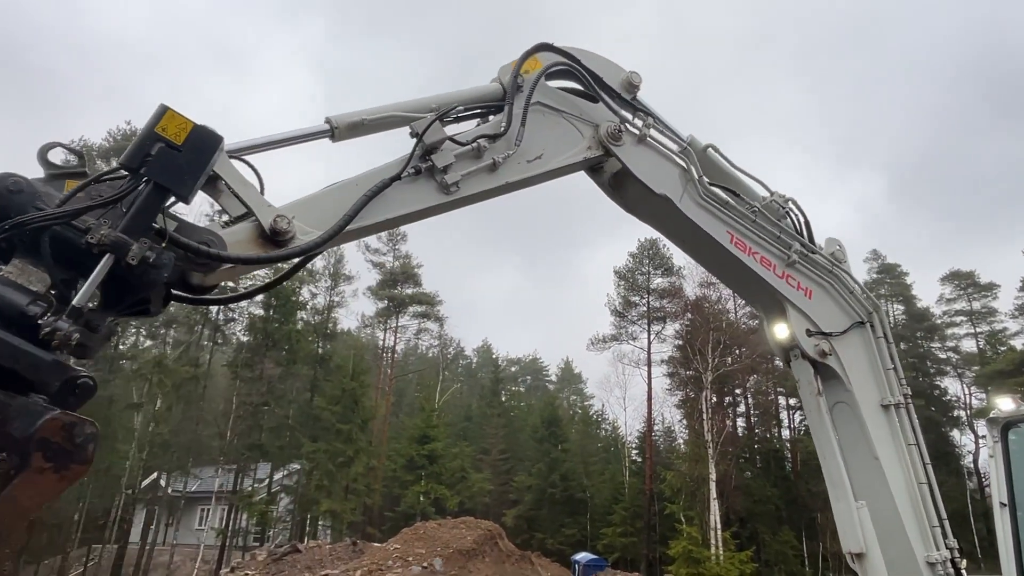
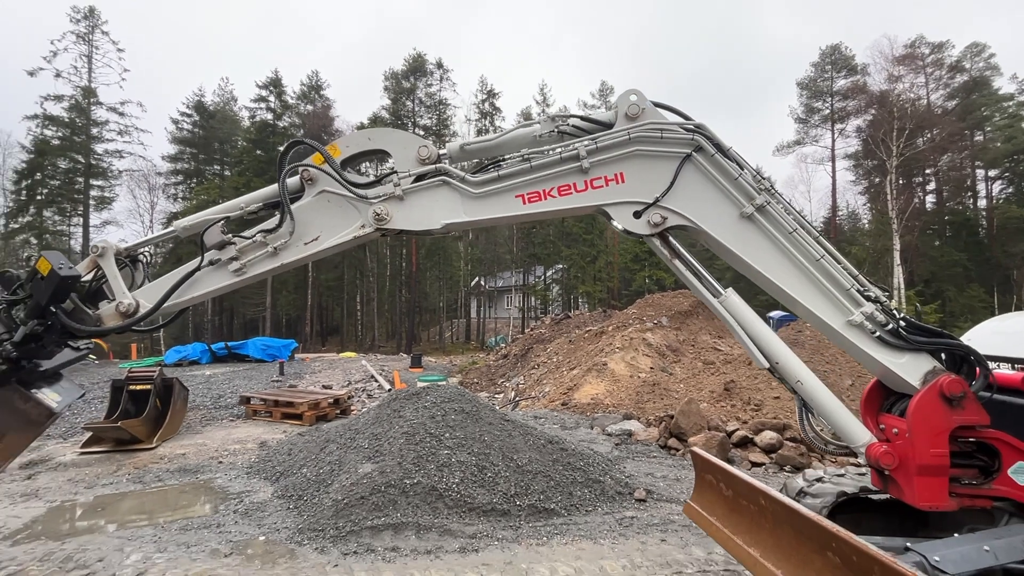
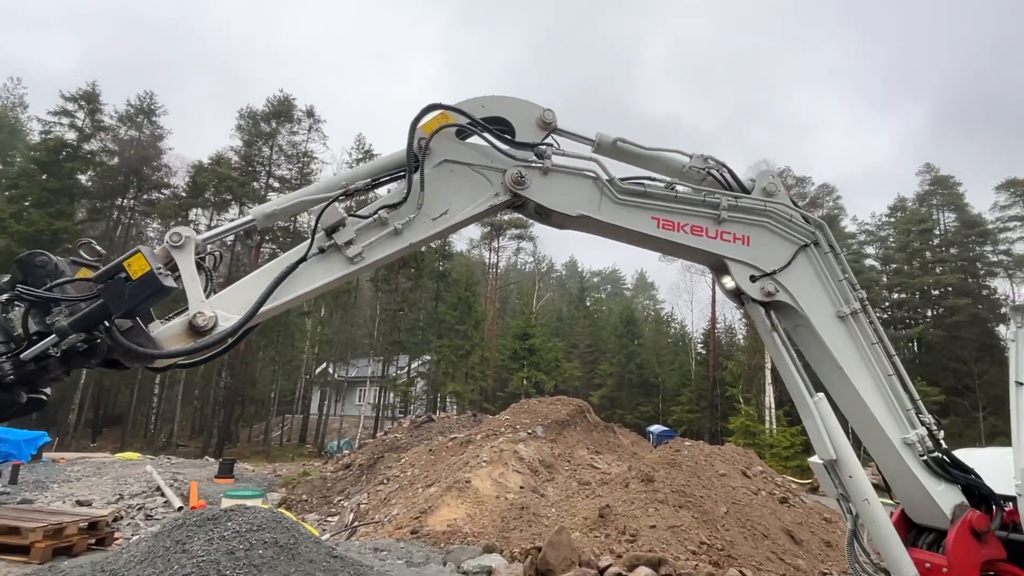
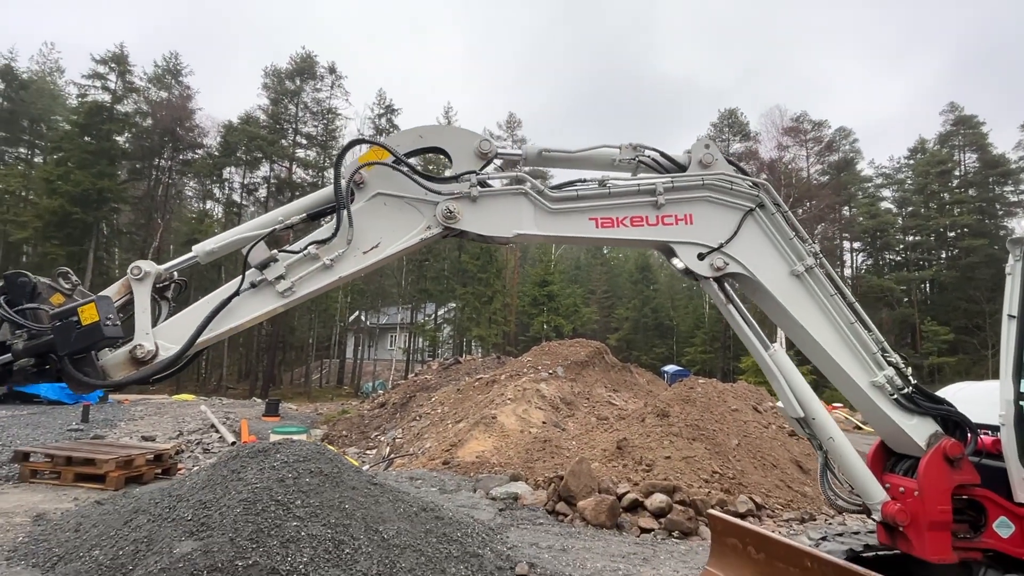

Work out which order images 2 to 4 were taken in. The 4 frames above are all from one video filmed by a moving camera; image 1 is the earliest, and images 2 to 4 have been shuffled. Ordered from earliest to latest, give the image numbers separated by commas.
3, 4, 2
